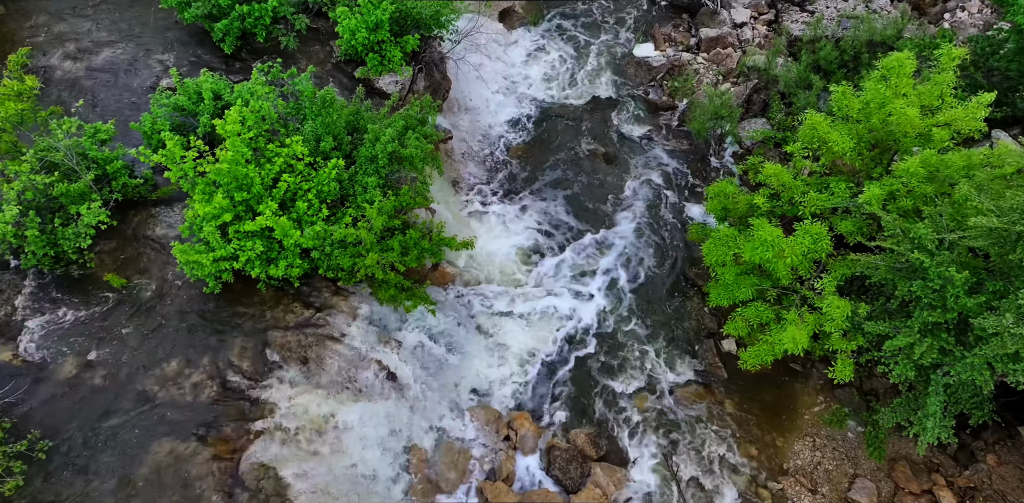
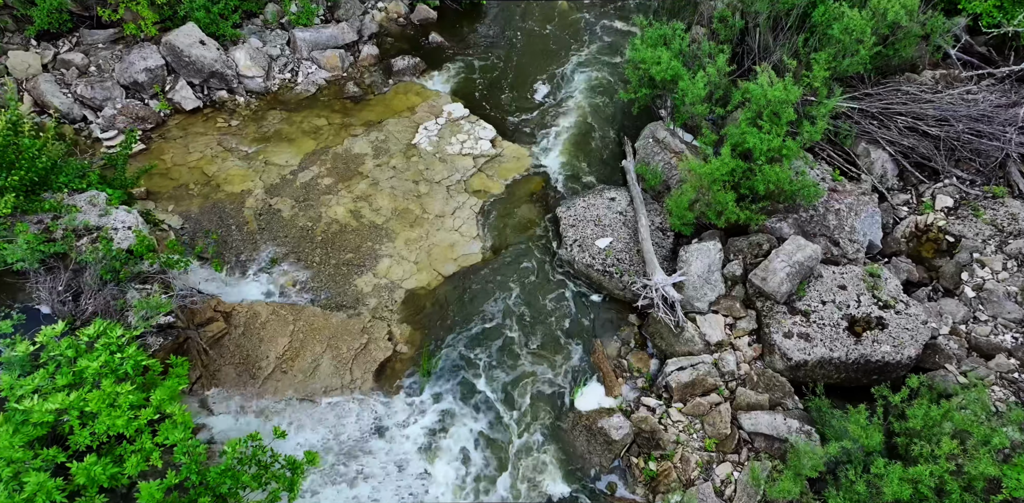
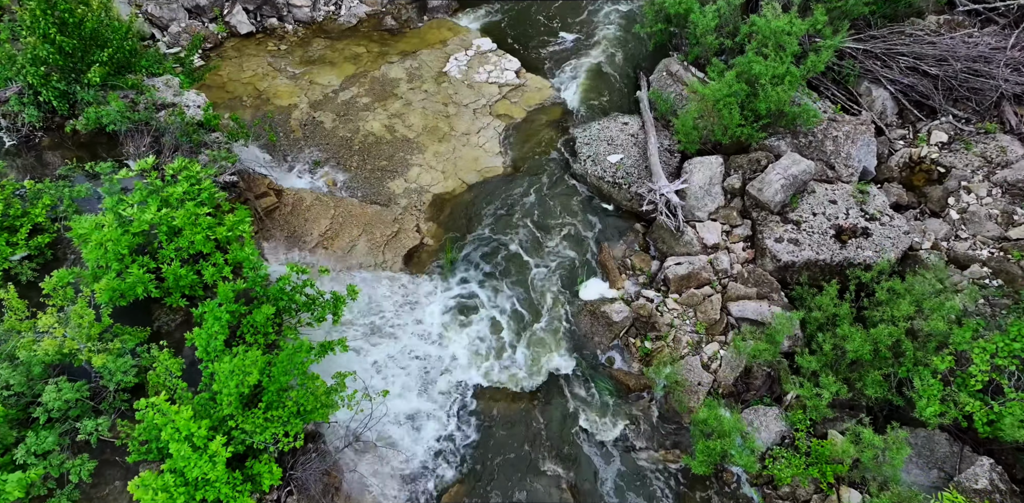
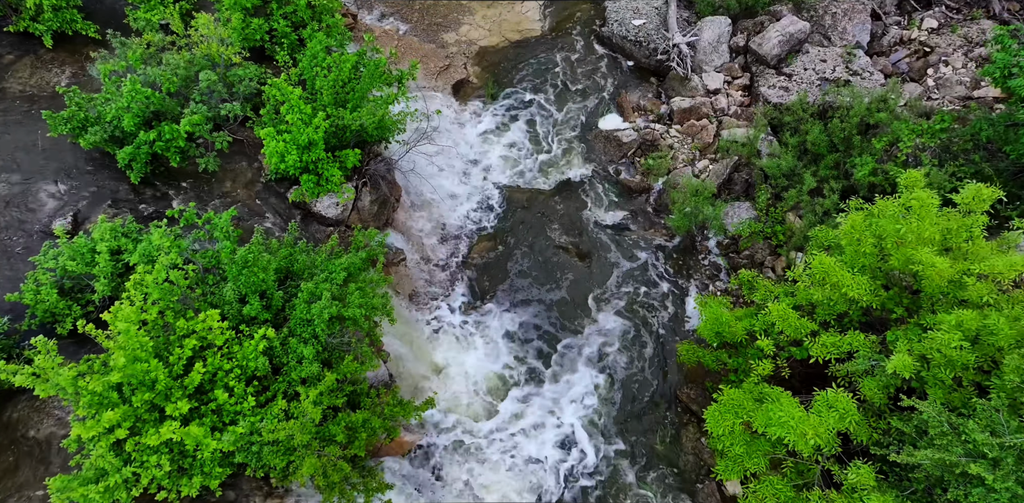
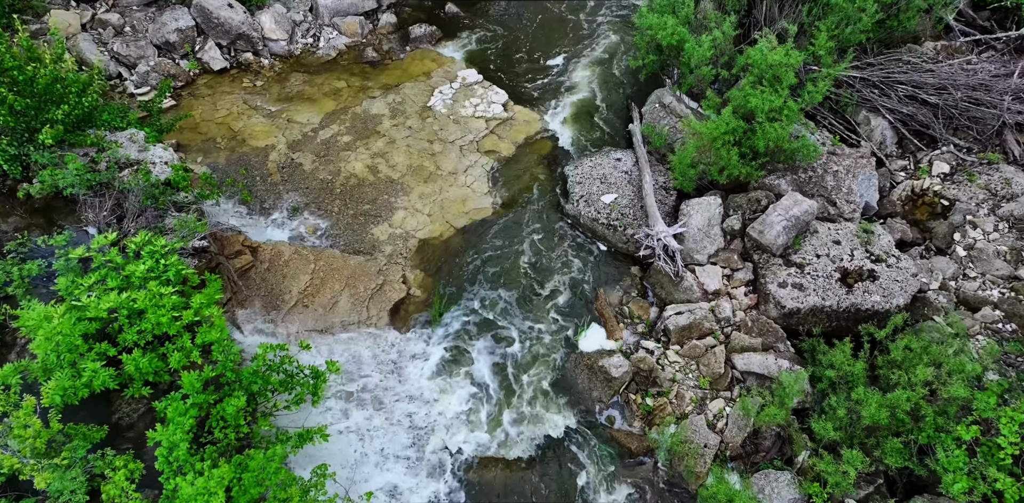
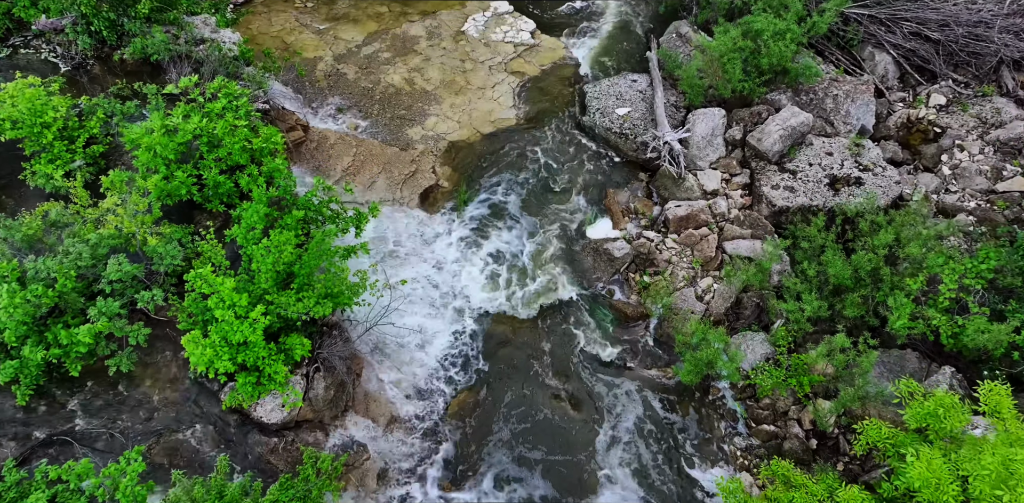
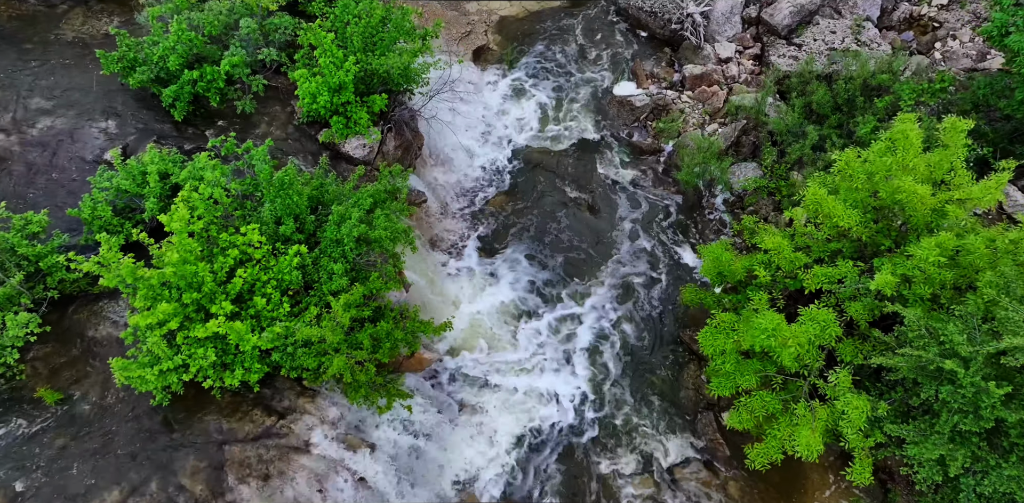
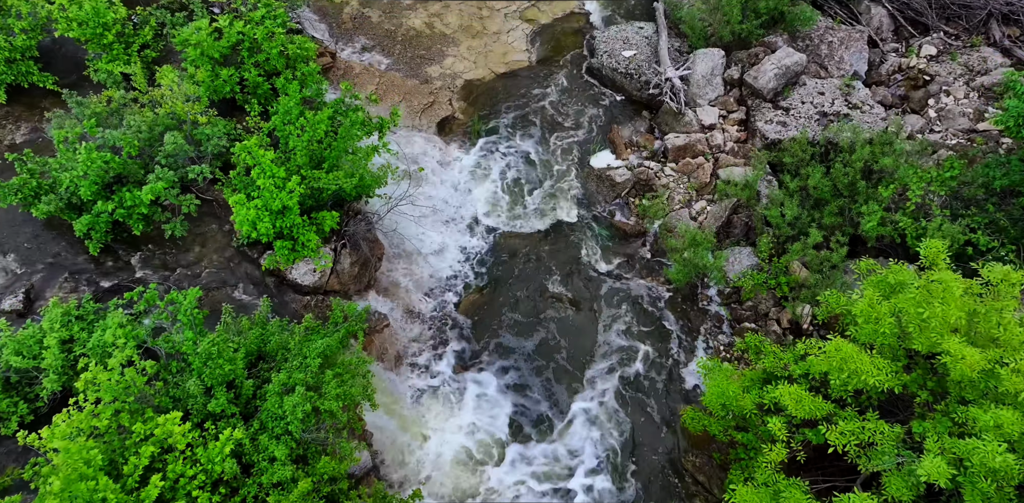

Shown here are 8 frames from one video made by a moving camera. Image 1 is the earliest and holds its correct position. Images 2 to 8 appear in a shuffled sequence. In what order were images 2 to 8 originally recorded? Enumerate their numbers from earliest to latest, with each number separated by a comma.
7, 4, 8, 6, 3, 5, 2
